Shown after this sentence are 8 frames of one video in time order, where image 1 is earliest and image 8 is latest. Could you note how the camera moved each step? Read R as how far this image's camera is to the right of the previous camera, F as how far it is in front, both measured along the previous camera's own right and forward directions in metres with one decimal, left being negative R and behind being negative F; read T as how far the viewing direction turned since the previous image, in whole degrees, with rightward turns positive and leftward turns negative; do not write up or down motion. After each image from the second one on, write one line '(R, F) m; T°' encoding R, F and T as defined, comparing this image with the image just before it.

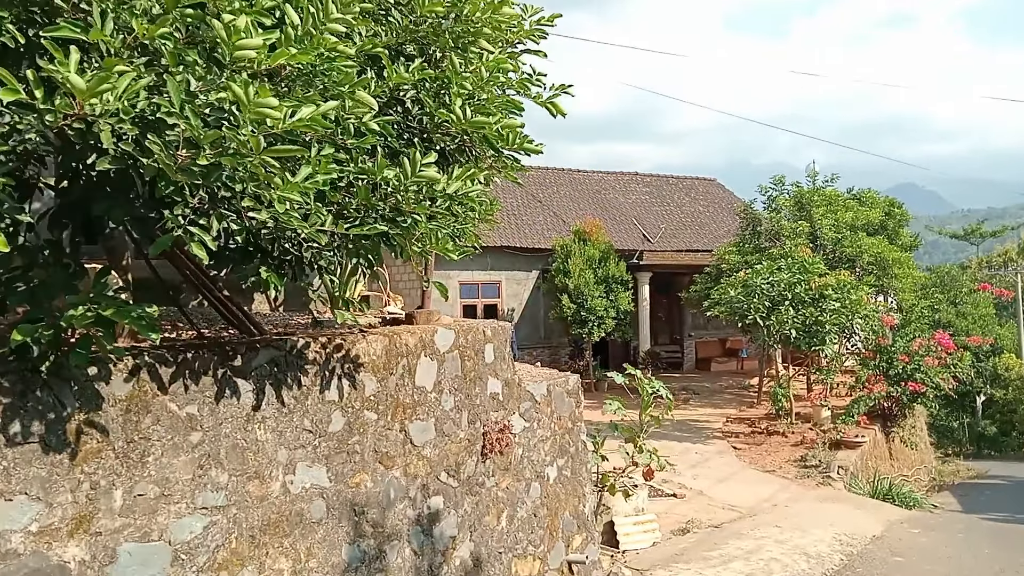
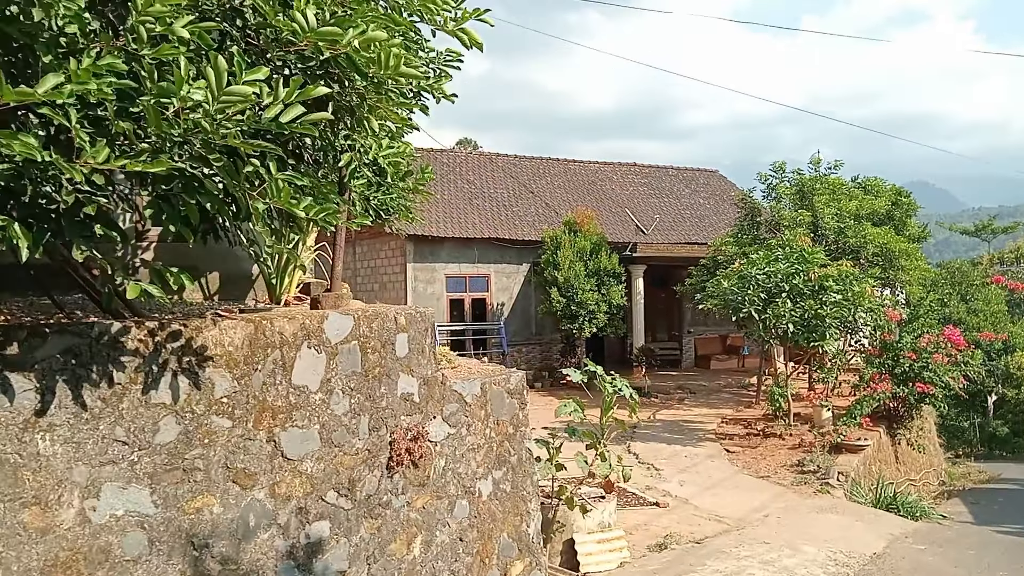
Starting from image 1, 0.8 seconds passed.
(+0.4, +0.8) m; -1°
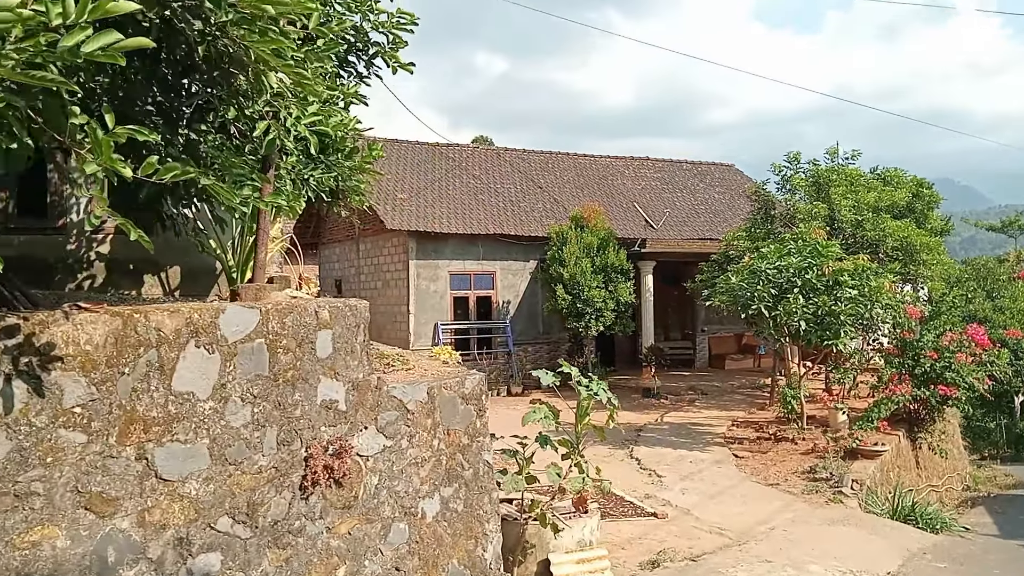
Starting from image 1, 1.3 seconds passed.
(+0.3, +0.5) m; -1°
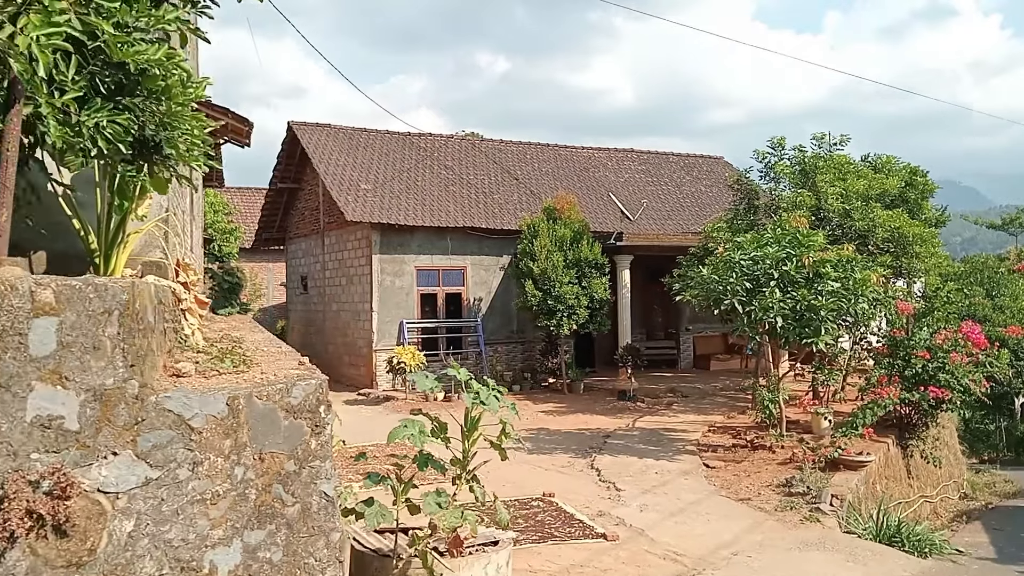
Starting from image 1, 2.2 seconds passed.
(+0.5, +0.9) m; 0°
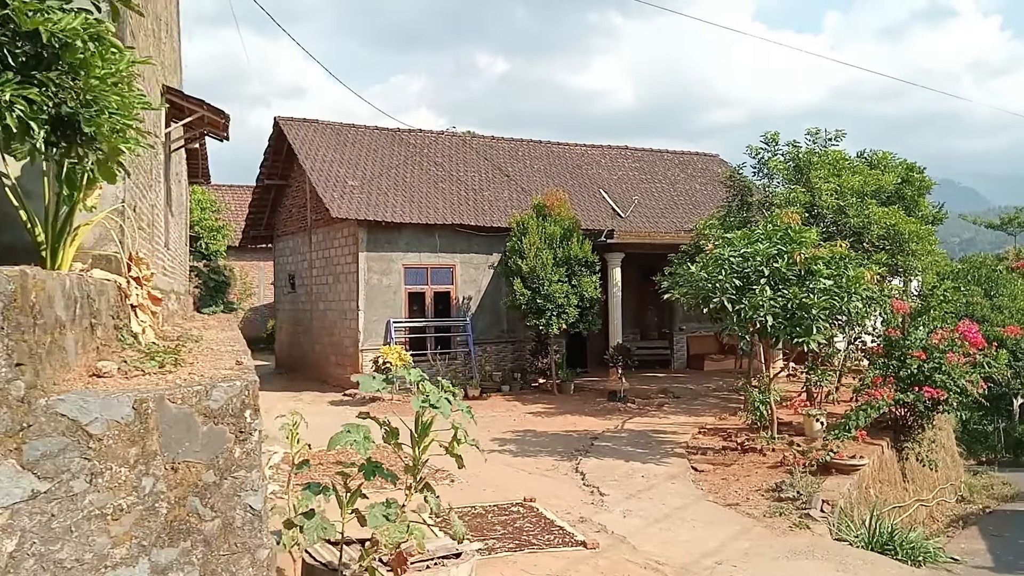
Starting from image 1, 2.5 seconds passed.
(+0.1, +0.3) m; 0°
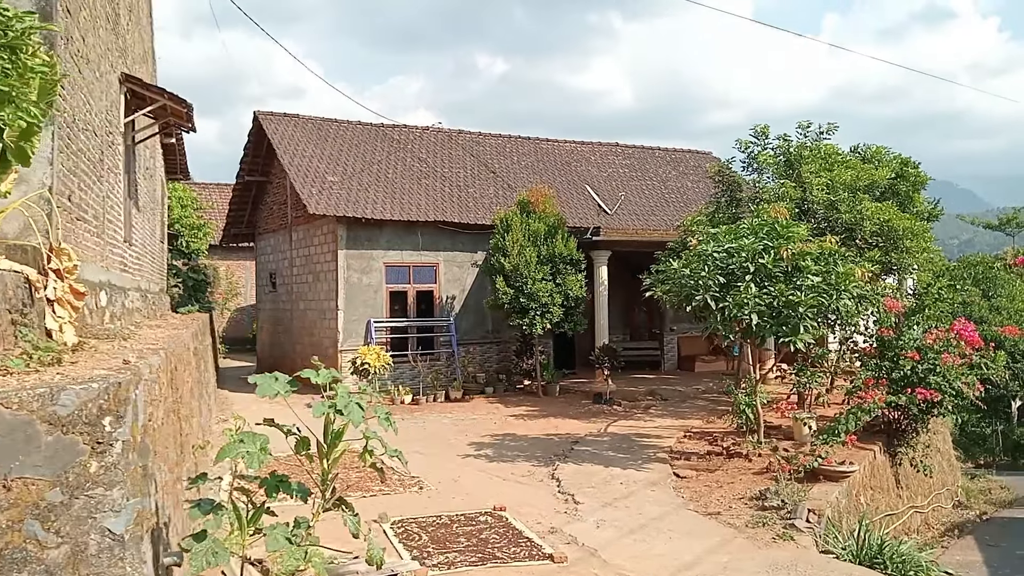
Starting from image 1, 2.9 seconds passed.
(+0.2, +0.4) m; 0°
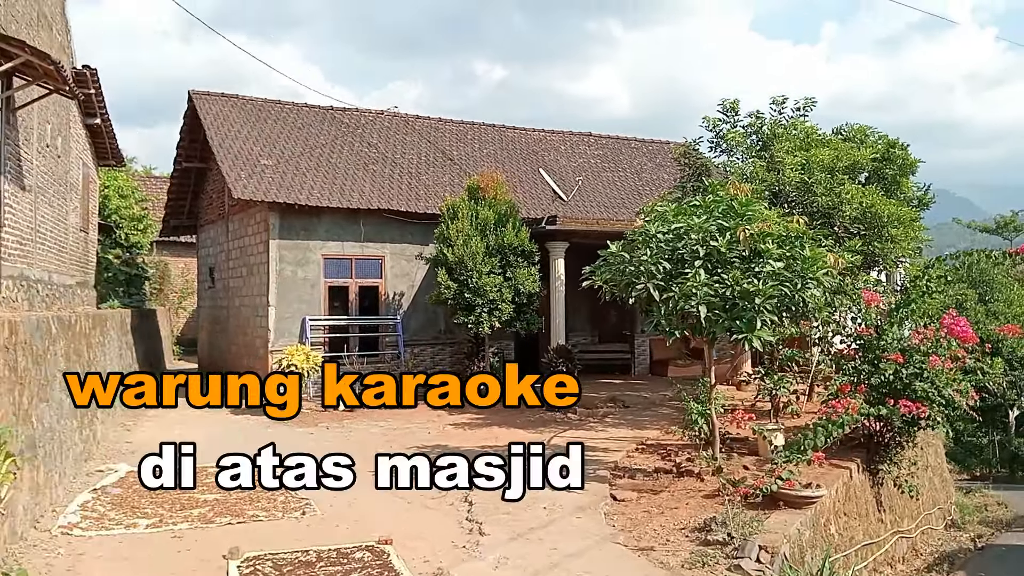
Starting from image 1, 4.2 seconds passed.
(+0.6, +1.3) m; 0°
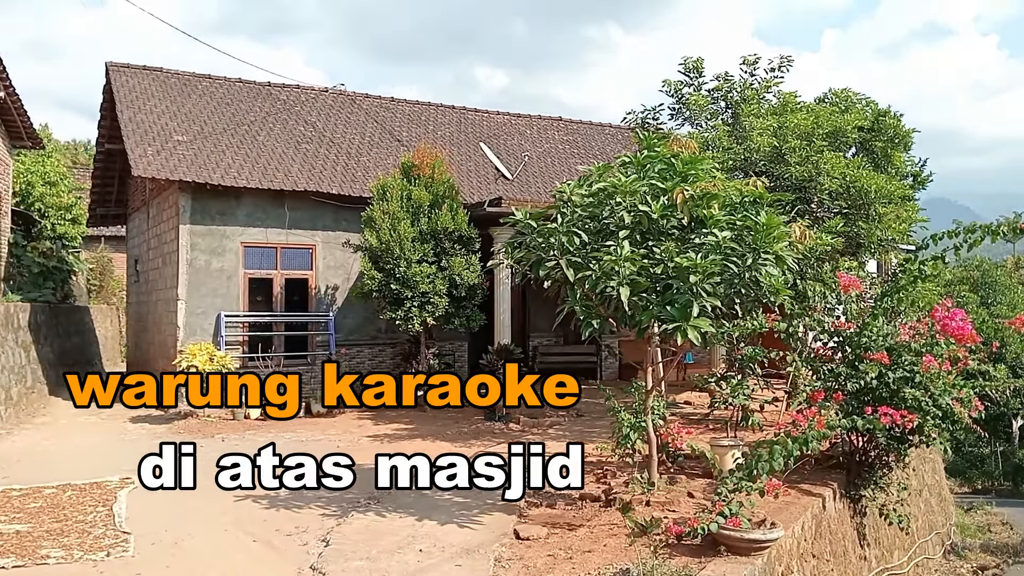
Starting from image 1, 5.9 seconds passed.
(+0.7, +1.5) m; 0°
